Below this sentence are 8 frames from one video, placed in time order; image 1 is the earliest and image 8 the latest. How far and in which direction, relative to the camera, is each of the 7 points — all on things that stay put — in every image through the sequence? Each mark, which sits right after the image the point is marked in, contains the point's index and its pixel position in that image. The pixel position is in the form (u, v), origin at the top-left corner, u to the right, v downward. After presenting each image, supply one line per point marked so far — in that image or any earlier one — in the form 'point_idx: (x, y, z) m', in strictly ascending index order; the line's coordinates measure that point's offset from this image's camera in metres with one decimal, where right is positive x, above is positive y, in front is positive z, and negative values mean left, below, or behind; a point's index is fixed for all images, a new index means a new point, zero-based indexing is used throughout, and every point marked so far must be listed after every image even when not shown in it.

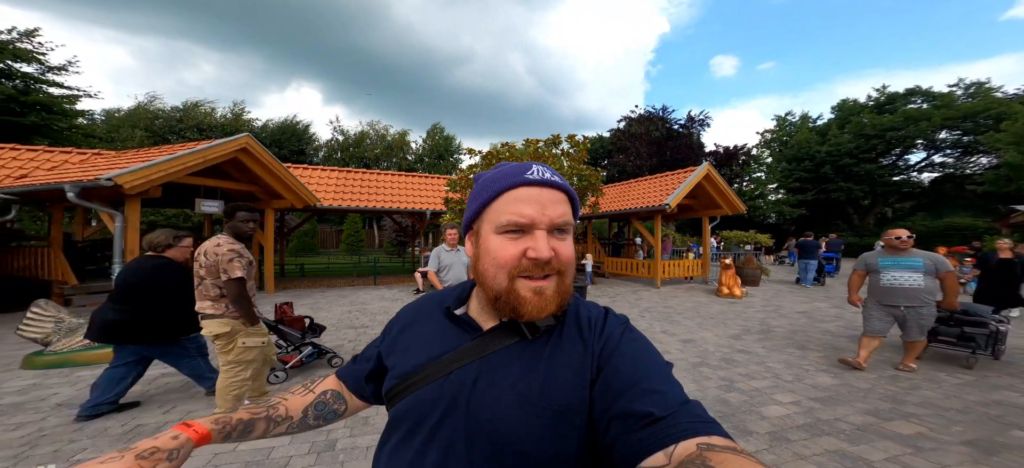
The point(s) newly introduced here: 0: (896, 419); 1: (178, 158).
0: (+4.5, -2.2, +4.2) m
1: (-7.4, +1.5, +7.7) m
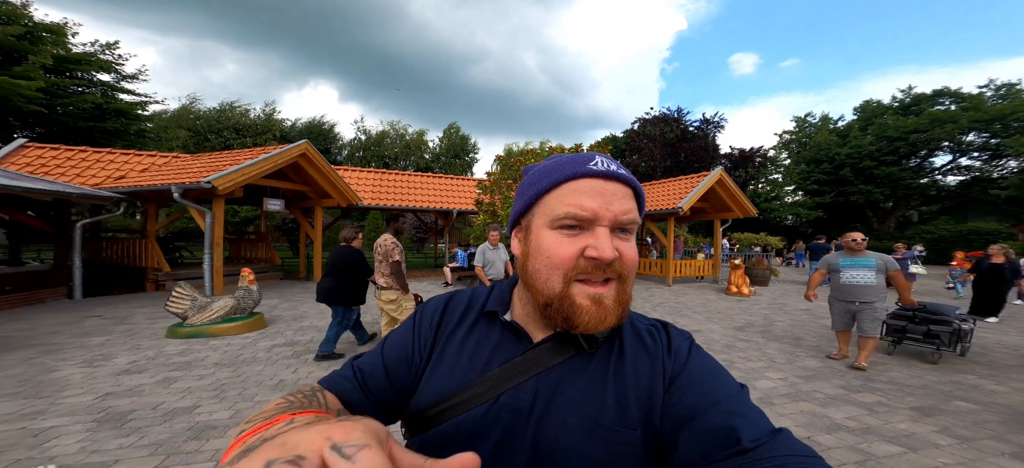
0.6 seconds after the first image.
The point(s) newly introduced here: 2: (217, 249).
0: (+5.0, -2.2, +5.2) m
1: (-6.7, +1.7, +9.0) m
2: (-7.2, -0.4, +8.5) m
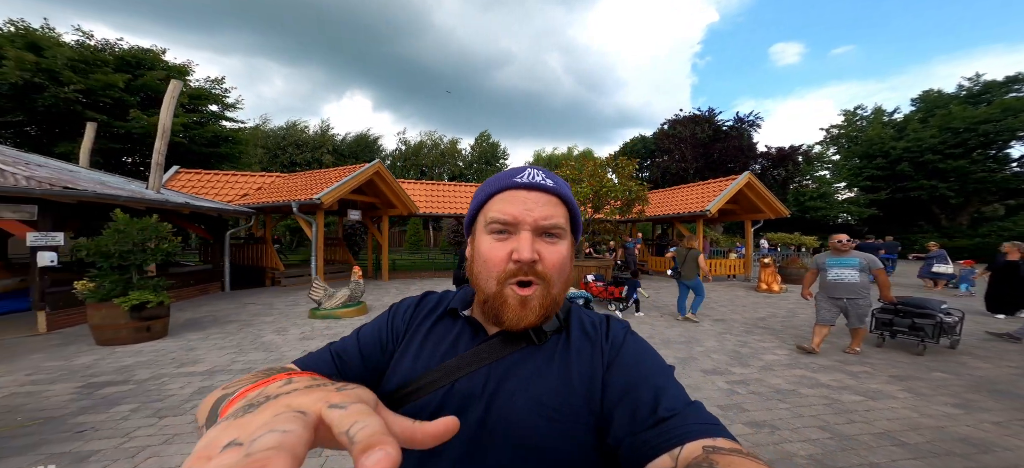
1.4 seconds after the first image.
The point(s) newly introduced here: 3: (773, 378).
0: (+6.0, -2.3, +6.3) m
1: (-5.4, +1.5, +11.2) m
2: (-5.9, -0.5, +10.8) m
3: (+4.2, -2.3, +5.7) m
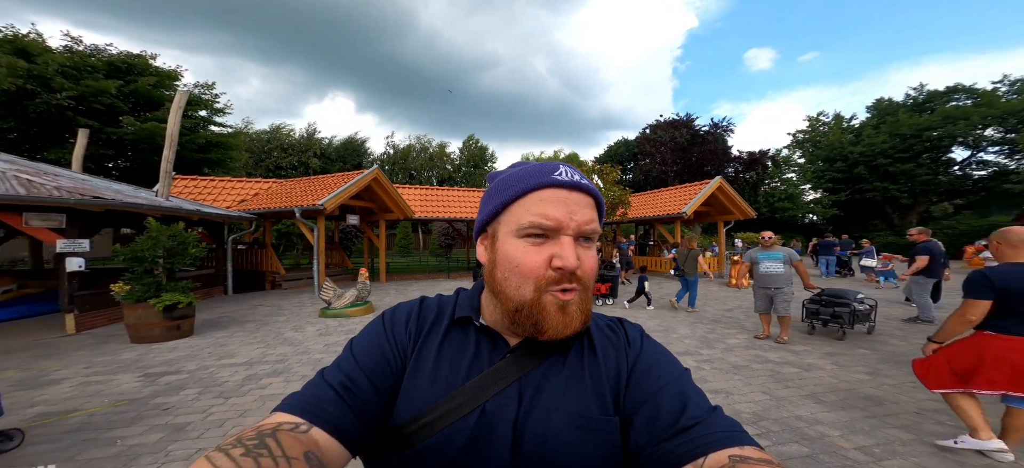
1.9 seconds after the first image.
0: (+6.0, -2.3, +7.5) m
1: (-5.7, +1.4, +11.7) m
2: (-6.1, -0.7, +11.3) m
3: (+4.2, -2.3, +6.8) m
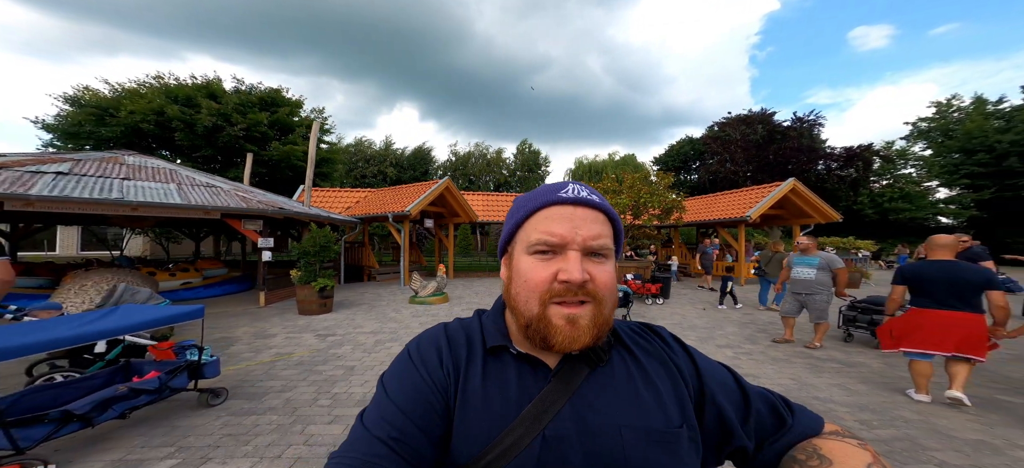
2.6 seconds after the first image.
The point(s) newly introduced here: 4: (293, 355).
0: (+7.3, -2.4, +7.7) m
1: (-3.5, +1.3, +13.9) m
2: (-4.0, -0.7, +13.5) m
3: (+5.4, -2.4, +7.3) m
4: (-3.8, -2.1, +6.2) m
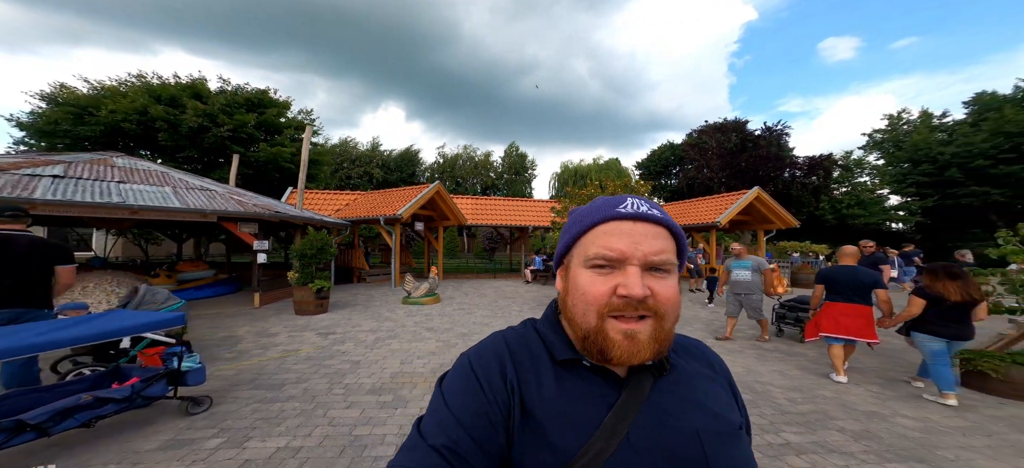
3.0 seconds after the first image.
0: (+7.1, -2.6, +8.7) m
1: (-4.0, +1.2, +14.3) m
2: (-4.5, -0.8, +14.0) m
3: (+5.2, -2.5, +8.2) m
4: (-4.0, -2.2, +6.6) m
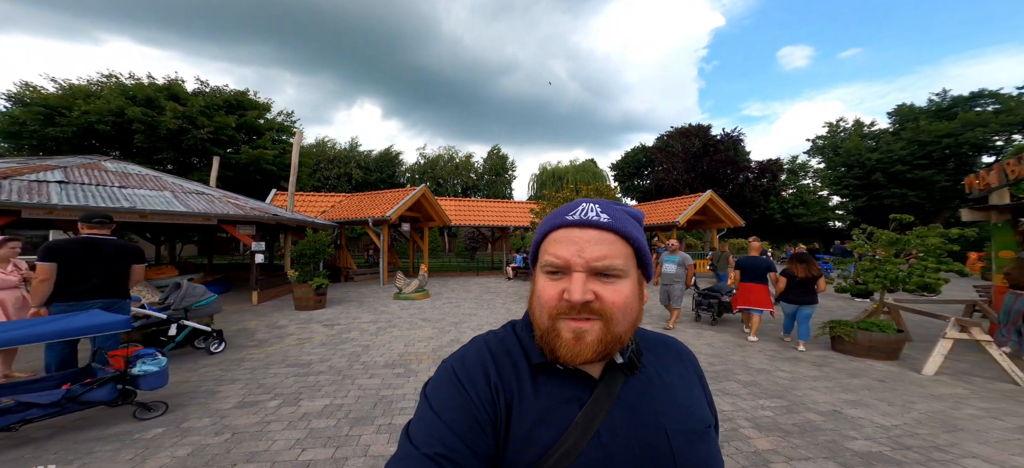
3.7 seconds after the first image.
0: (+6.7, -2.5, +10.3) m
1: (-4.8, +1.2, +15.2) m
2: (-5.2, -0.9, +14.8) m
3: (+4.8, -2.5, +9.6) m
4: (-4.2, -2.2, +7.5) m
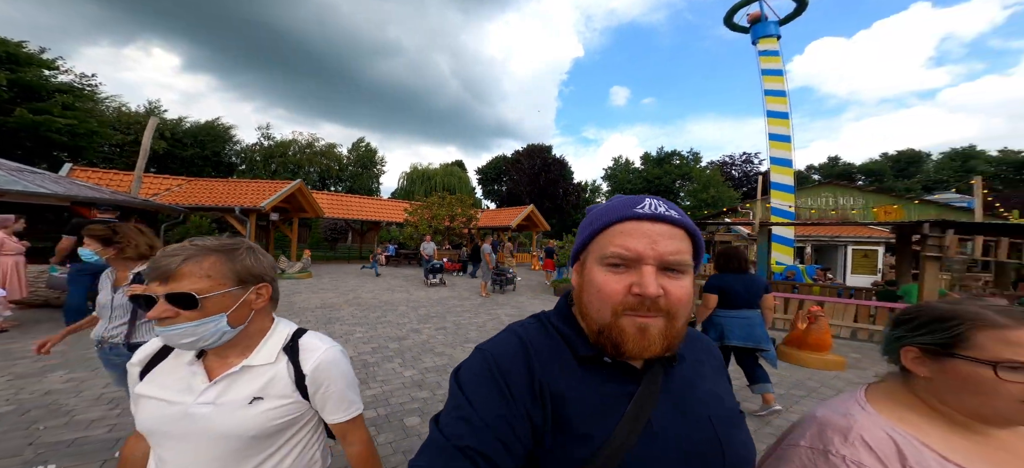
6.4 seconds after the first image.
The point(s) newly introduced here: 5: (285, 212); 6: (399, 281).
0: (+1.2, -2.5, +16.9) m
1: (-11.0, +1.7, +16.9) m
2: (-11.4, -0.3, +16.4) m
3: (-0.2, -2.4, +15.6) m
4: (-7.6, -1.9, +10.1) m
5: (-12.8, +1.2, +20.0) m
6: (-5.0, -2.0, +15.2) m
